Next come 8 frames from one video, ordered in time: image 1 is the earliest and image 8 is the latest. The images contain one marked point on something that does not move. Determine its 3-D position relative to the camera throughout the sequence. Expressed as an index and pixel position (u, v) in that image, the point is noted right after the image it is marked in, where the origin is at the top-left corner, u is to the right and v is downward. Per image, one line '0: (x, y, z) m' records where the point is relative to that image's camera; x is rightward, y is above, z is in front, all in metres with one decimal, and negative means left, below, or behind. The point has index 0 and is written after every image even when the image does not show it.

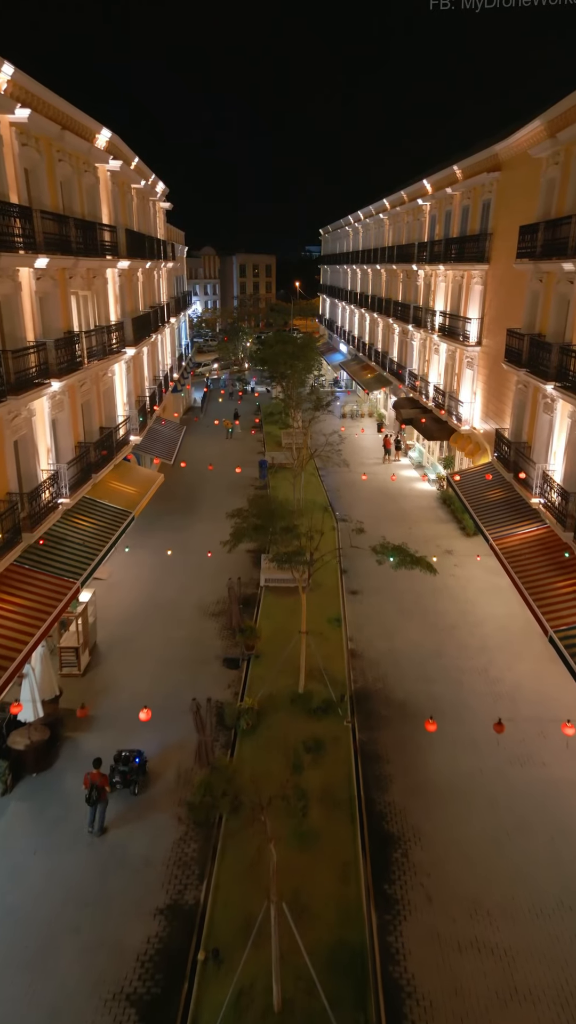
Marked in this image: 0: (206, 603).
0: (-2.2, -2.5, +17.1) m
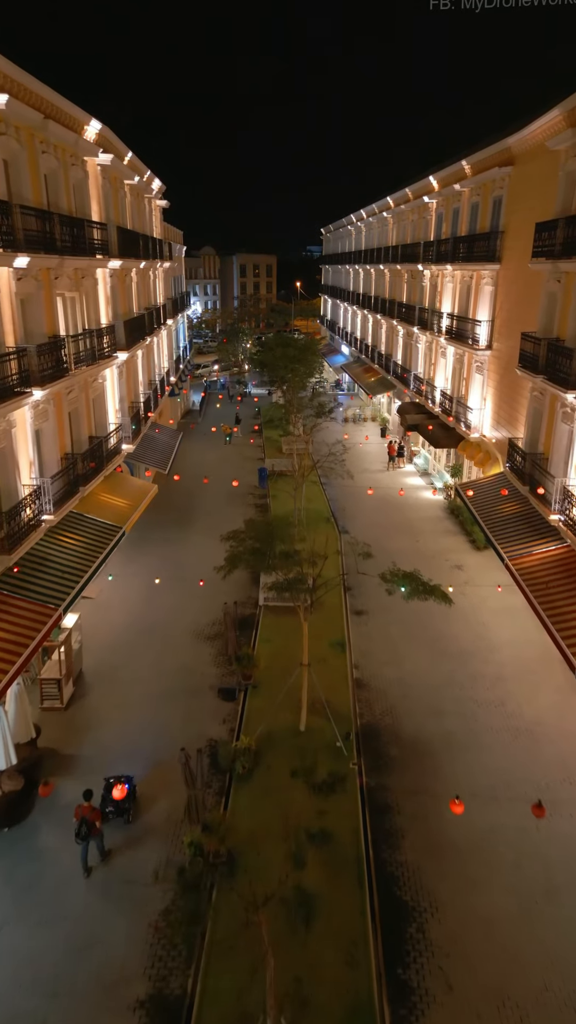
0: (-2.2, -2.9, +16.0) m
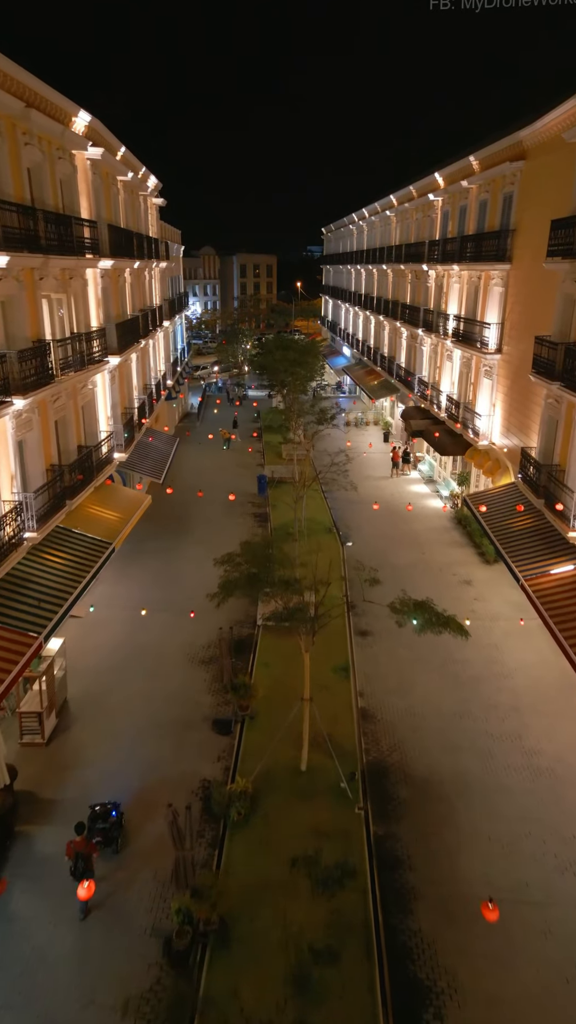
0: (-2.2, -3.3, +15.1) m
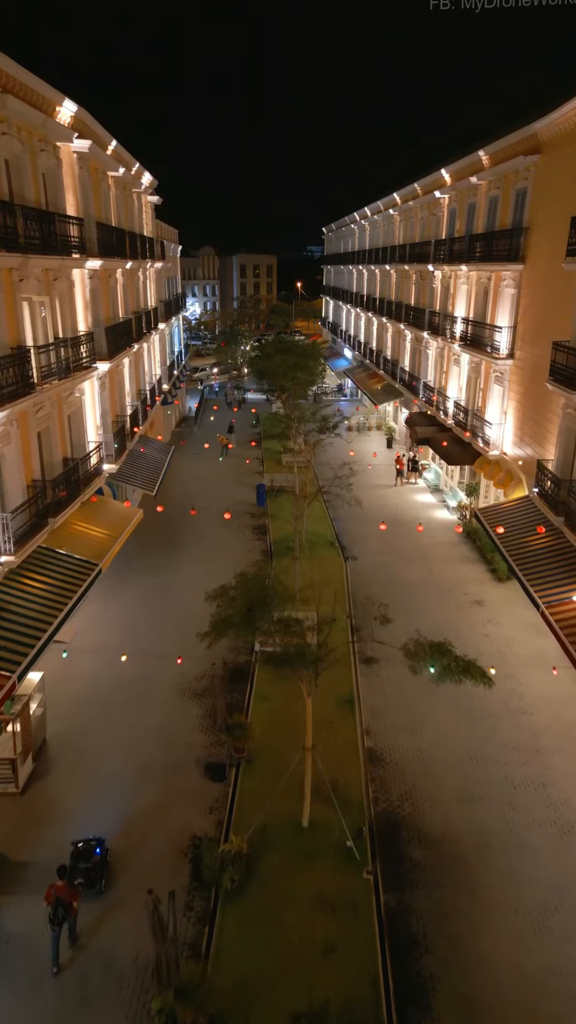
0: (-2.2, -3.7, +14.0) m
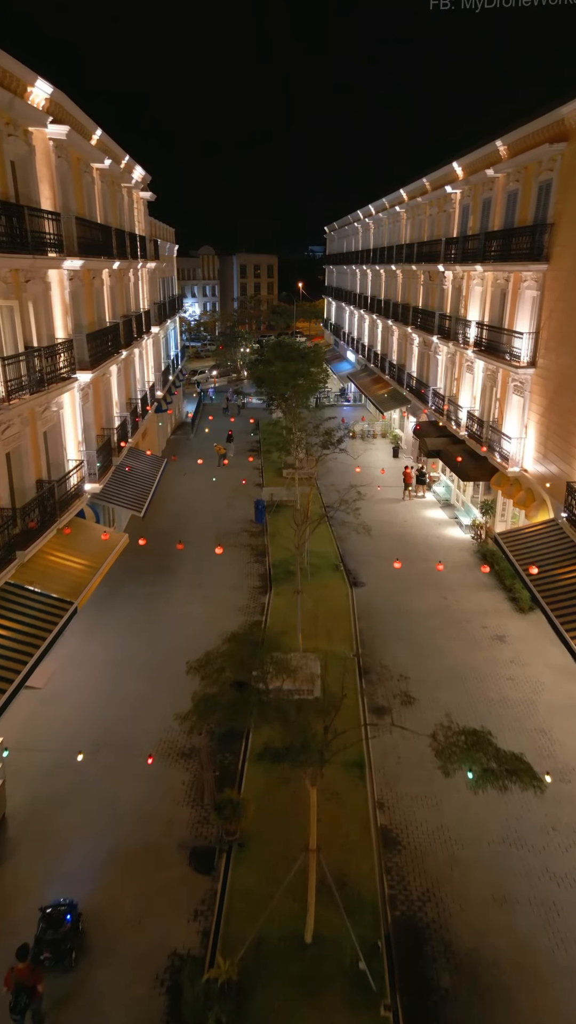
0: (-2.2, -4.4, +12.3) m
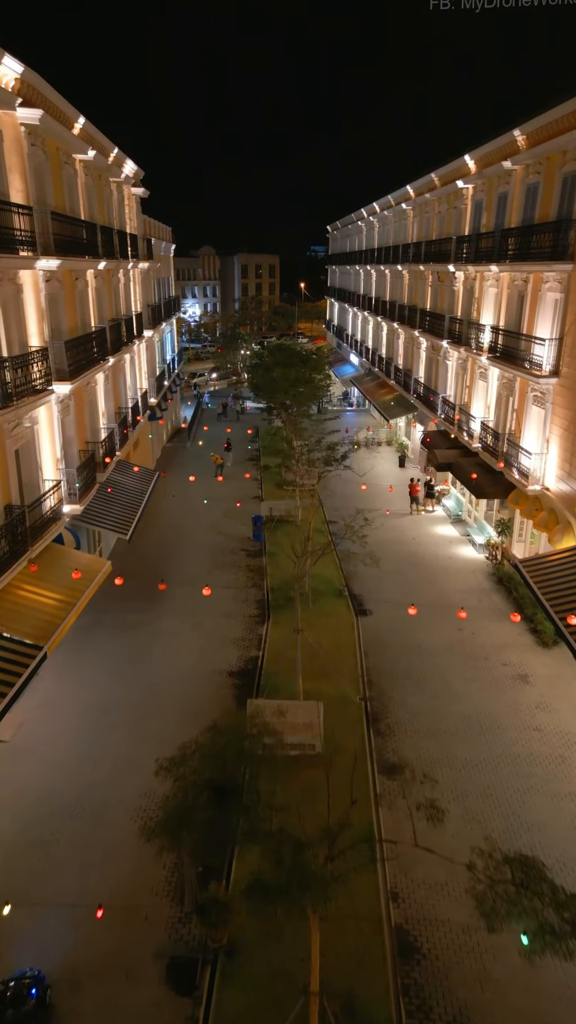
0: (-2.2, -5.0, +10.8) m
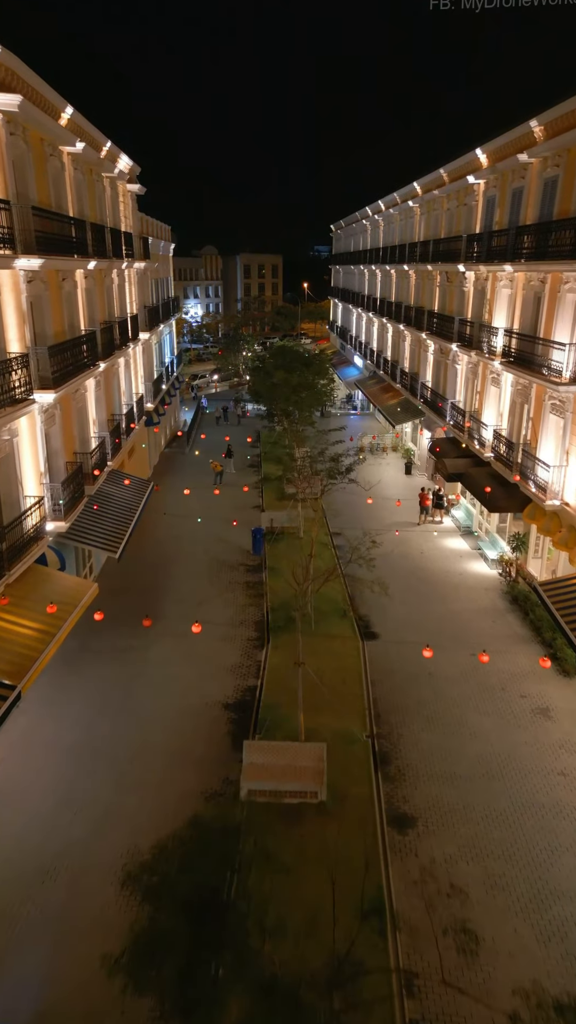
0: (-2.3, -5.4, +9.7) m
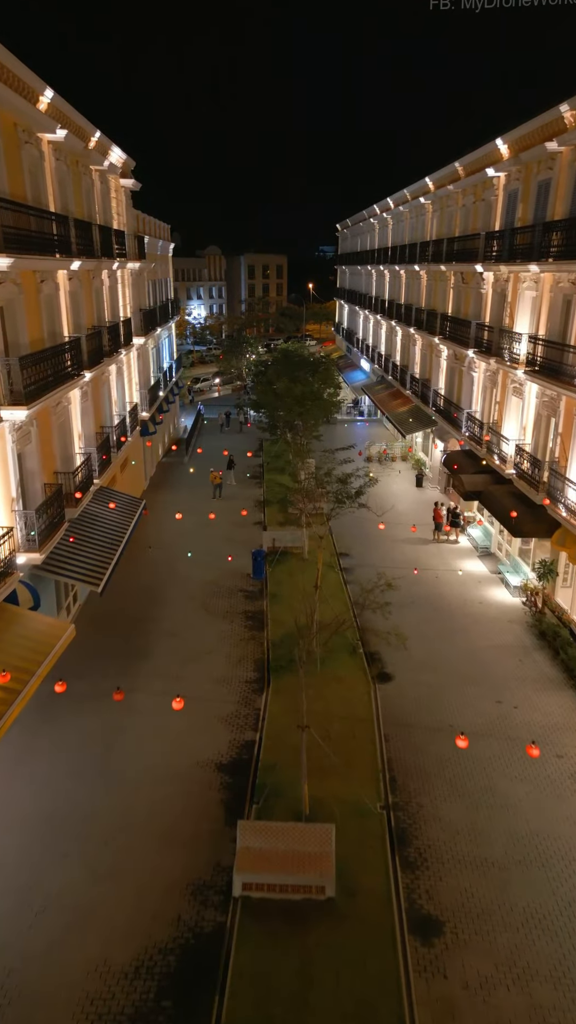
0: (-2.2, -6.0, +8.1) m
